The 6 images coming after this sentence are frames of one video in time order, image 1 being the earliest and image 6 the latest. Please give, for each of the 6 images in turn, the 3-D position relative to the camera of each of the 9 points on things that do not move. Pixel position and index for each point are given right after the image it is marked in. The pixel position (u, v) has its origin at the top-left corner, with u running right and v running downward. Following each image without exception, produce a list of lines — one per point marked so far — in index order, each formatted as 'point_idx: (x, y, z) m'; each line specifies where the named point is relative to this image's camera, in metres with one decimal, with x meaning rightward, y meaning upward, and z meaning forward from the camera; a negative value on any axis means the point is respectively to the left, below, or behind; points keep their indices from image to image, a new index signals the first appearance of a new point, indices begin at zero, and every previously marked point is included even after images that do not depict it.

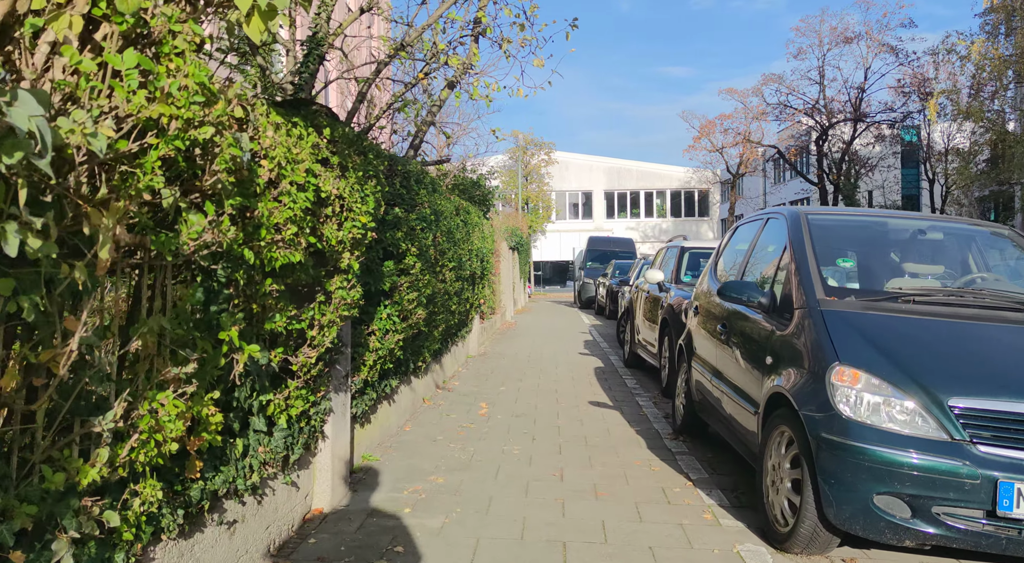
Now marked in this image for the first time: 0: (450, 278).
0: (-0.6, 0.0, +5.9) m
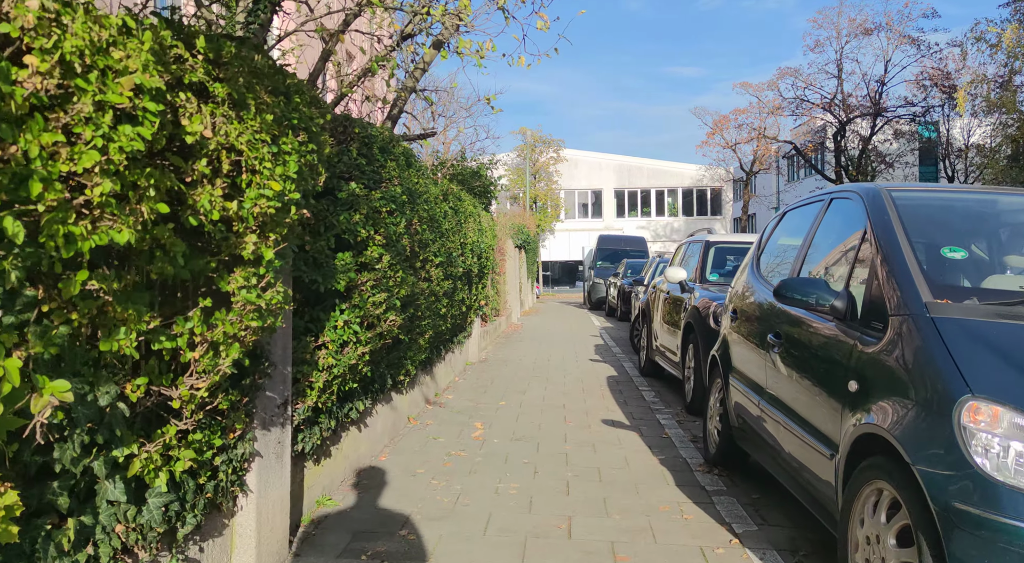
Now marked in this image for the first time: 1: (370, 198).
0: (-0.6, 0.0, +4.9) m
1: (-0.7, +0.4, +3.2) m
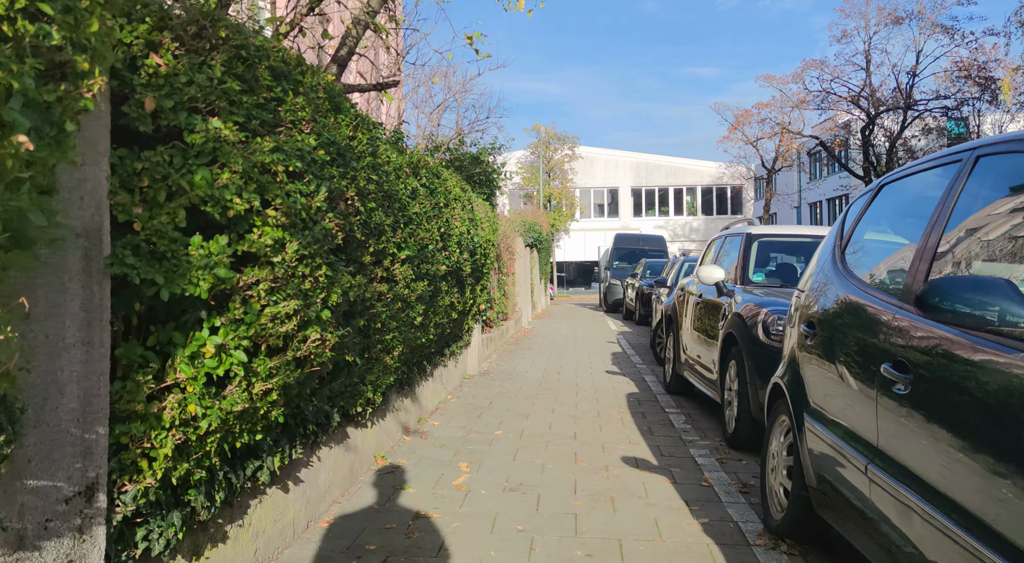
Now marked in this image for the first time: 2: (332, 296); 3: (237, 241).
0: (-0.6, 0.0, +3.7) m
1: (-0.8, +0.4, +2.0) m
2: (-0.7, -0.1, +2.7) m
3: (-0.8, +0.1, +2.0) m
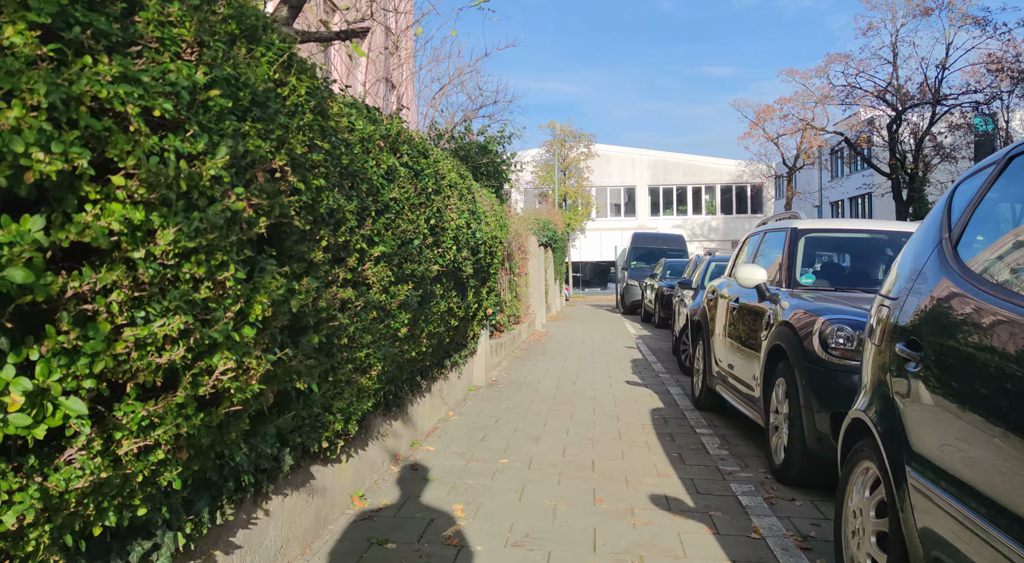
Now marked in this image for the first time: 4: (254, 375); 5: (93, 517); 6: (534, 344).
0: (-0.6, 0.0, +3.0) m
1: (-0.8, +0.4, +1.2) m
2: (-0.7, -0.1, +1.9) m
3: (-0.9, +0.1, +1.3) m
4: (-0.8, -0.3, +2.0) m
5: (-1.0, -0.5, +1.5) m
6: (+0.5, -1.3, +13.6) m
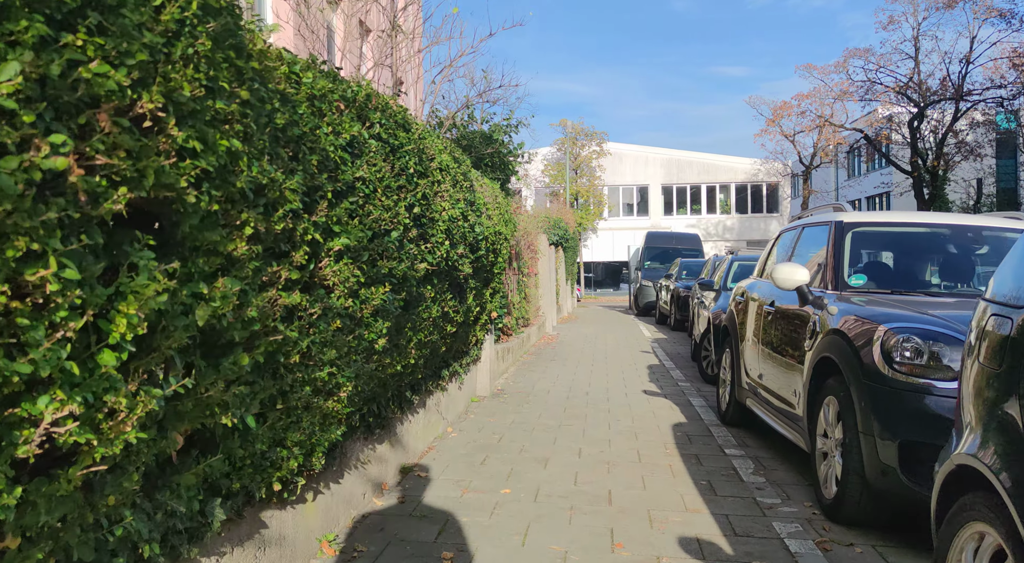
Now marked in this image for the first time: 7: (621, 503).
0: (-0.6, 0.0, +2.3) m
1: (-0.8, +0.4, +0.6) m
2: (-0.8, -0.1, +1.3) m
3: (-0.9, +0.1, +0.7) m
4: (-0.8, -0.3, +1.4) m
5: (-1.0, -0.5, +0.9) m
6: (+0.6, -1.3, +13.0) m
7: (+0.6, -1.3, +3.9) m
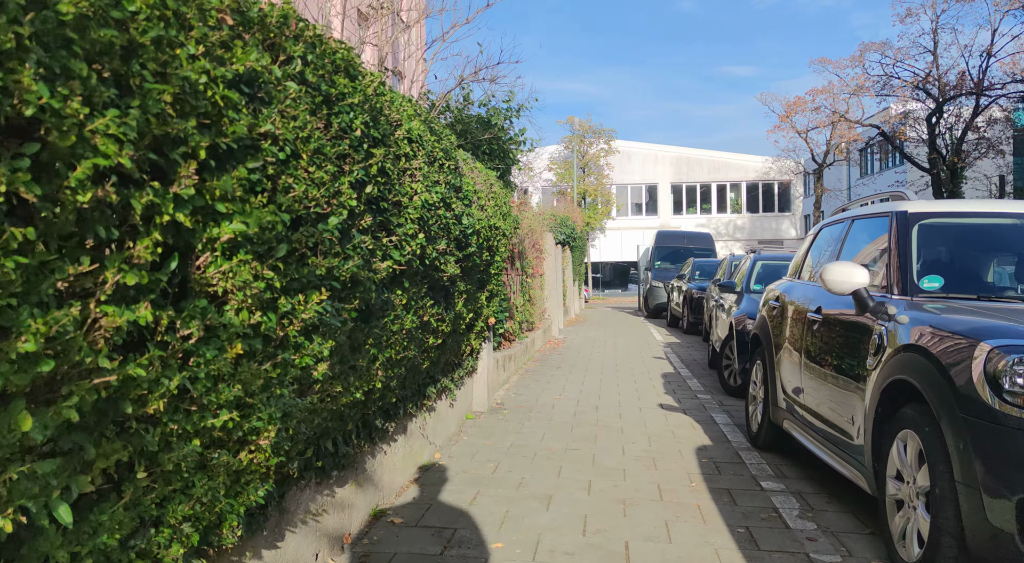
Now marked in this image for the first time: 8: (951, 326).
0: (-0.7, 0.0, +1.6) m
1: (-0.9, +0.4, -0.2) m
2: (-0.8, -0.1, +0.5) m
3: (-1.0, +0.1, -0.1) m
4: (-0.9, -0.3, +0.6) m
5: (-1.1, -0.6, +0.1) m
6: (+0.7, -1.3, +12.2) m
7: (+0.6, -1.3, +3.1) m
8: (+1.9, -0.2, +3.0) m
